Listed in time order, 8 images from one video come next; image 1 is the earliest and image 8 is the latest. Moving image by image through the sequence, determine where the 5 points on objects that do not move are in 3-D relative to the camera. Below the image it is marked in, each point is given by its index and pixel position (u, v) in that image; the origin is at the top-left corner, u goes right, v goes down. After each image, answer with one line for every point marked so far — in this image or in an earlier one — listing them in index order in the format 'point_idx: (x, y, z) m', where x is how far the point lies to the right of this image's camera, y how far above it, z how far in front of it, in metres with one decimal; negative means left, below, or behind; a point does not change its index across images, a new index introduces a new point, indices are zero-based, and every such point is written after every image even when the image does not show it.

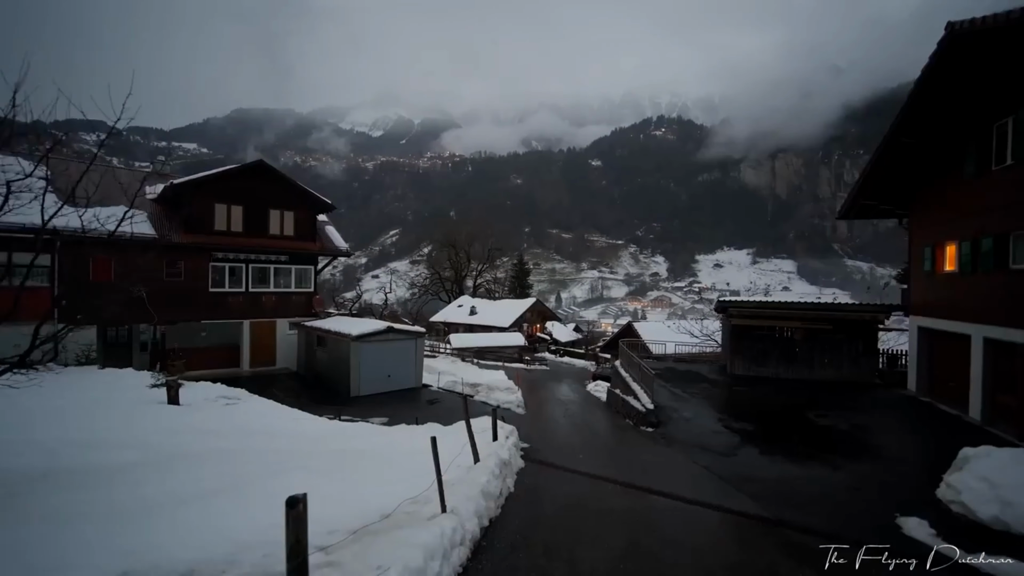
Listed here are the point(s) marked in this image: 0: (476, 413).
0: (-1.4, -4.6, +18.0) m
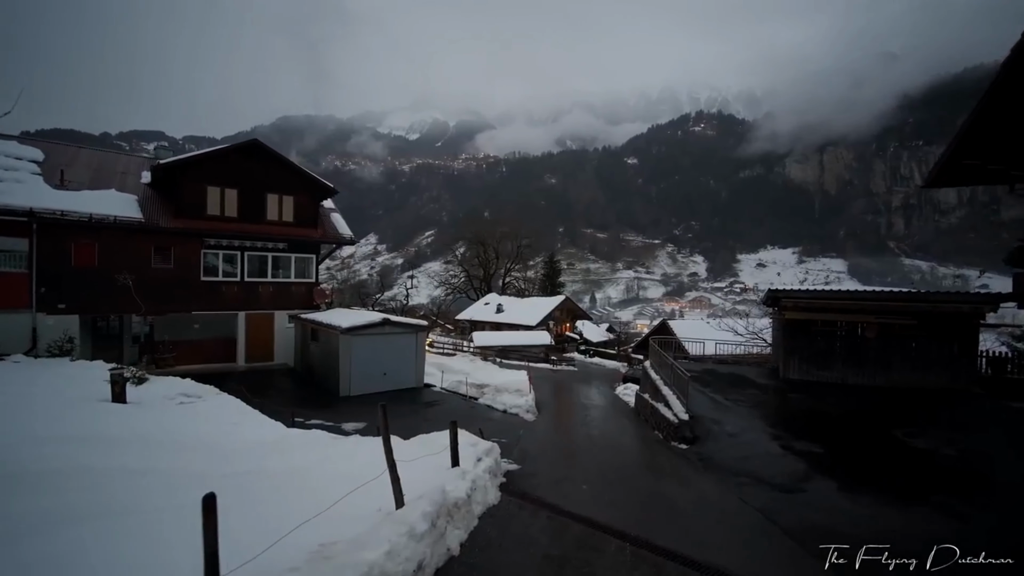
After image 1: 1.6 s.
0: (-1.1, -4.1, +15.5) m
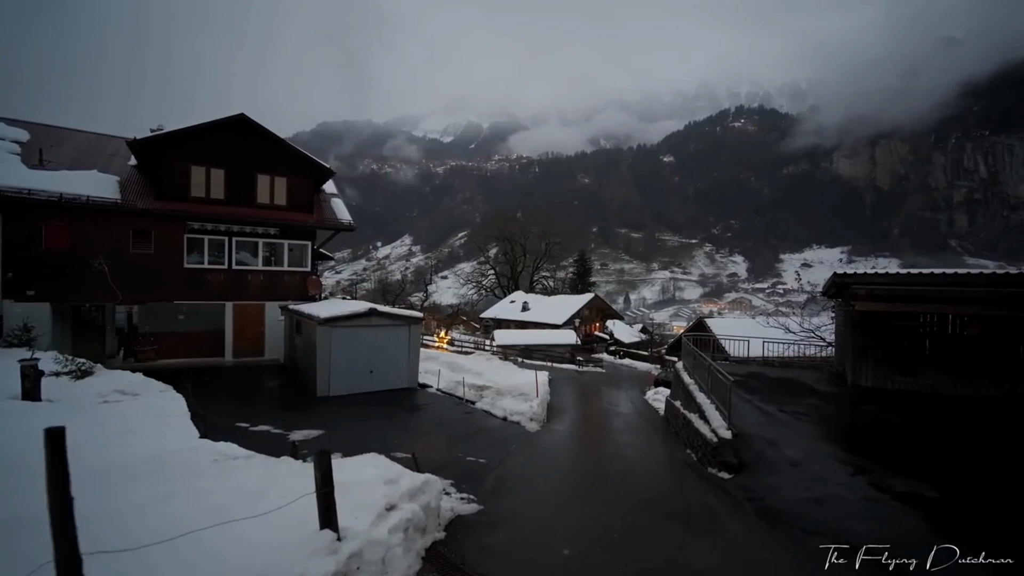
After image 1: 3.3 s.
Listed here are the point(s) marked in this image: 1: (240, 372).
0: (-1.2, -3.7, +12.9) m
1: (-10.4, -3.2, +19.4) m
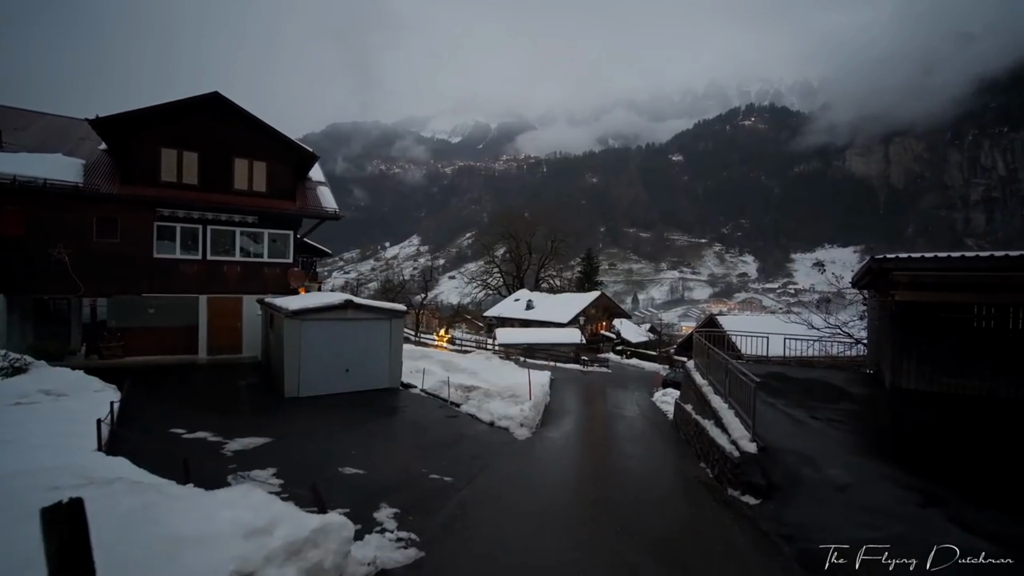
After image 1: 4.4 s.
0: (-1.5, -3.4, +11.3) m
1: (-10.6, -2.9, +17.9) m
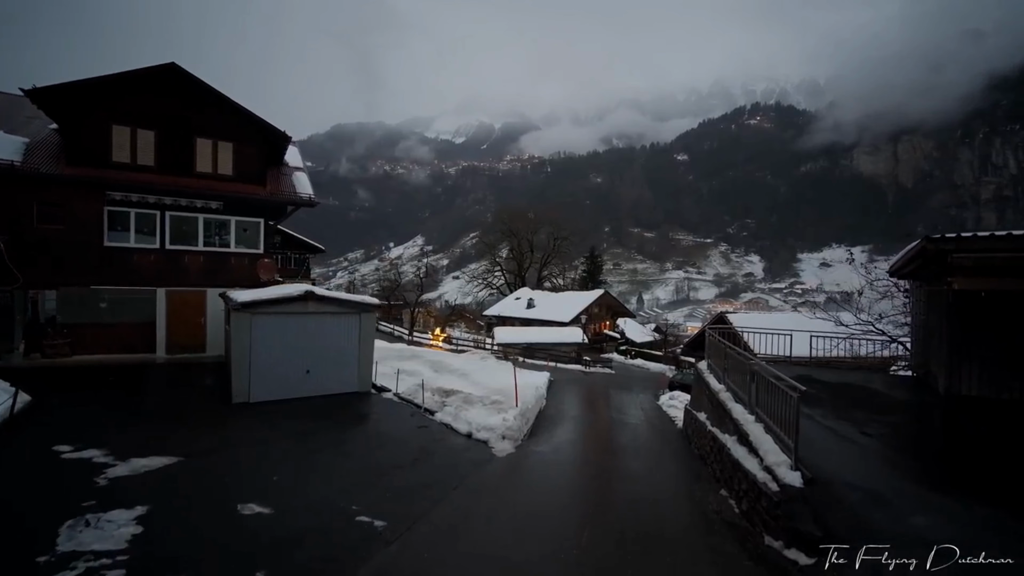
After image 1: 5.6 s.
0: (-1.9, -3.1, +9.4) m
1: (-11.0, -2.6, +16.1) m
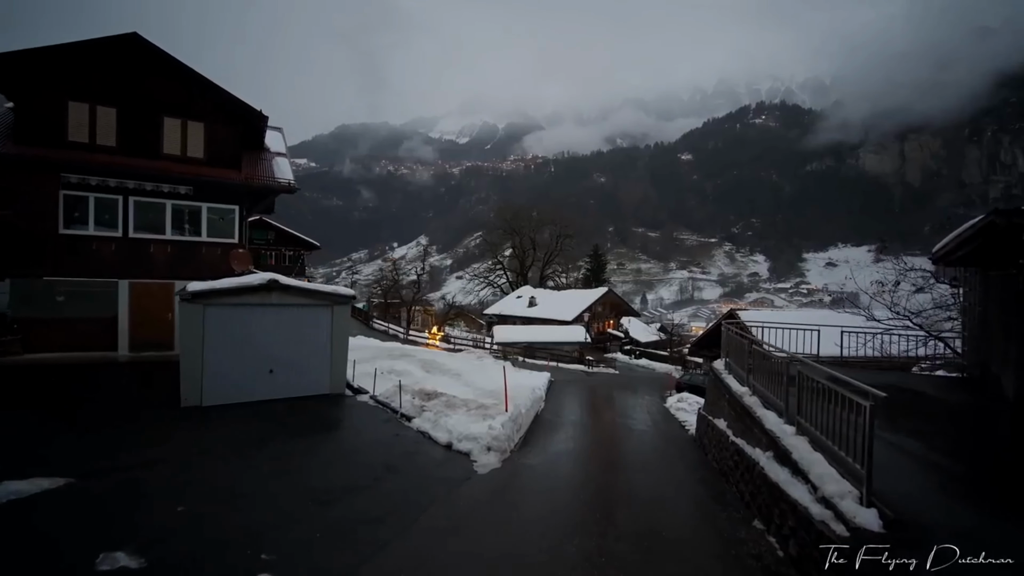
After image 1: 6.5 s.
0: (-2.1, -2.9, +7.9) m
1: (-11.2, -2.4, +14.7) m
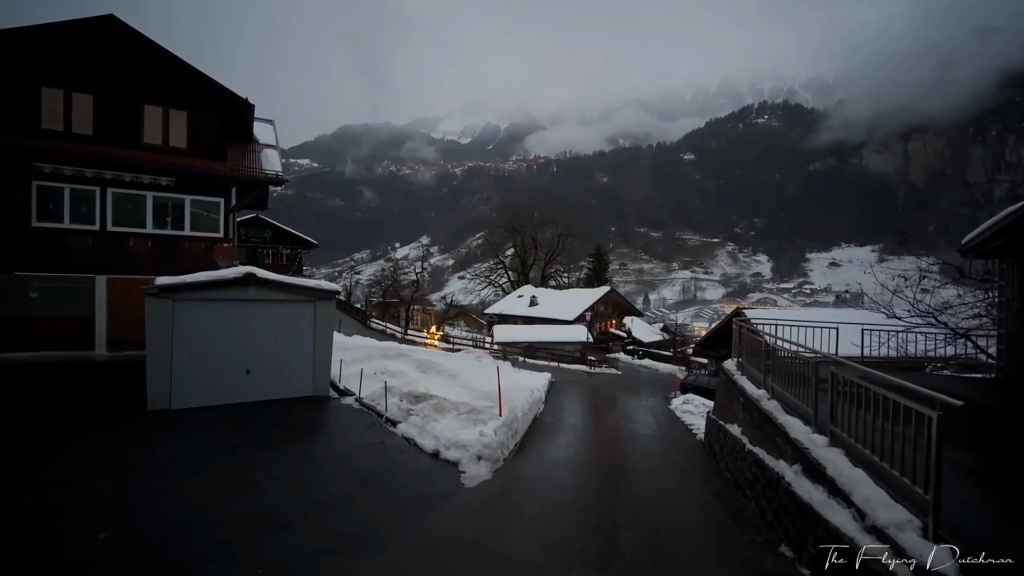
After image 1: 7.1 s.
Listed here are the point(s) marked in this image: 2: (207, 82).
0: (-2.2, -2.7, +7.1) m
1: (-11.2, -2.3, +13.9) m
2: (-9.9, +6.7, +16.4) m
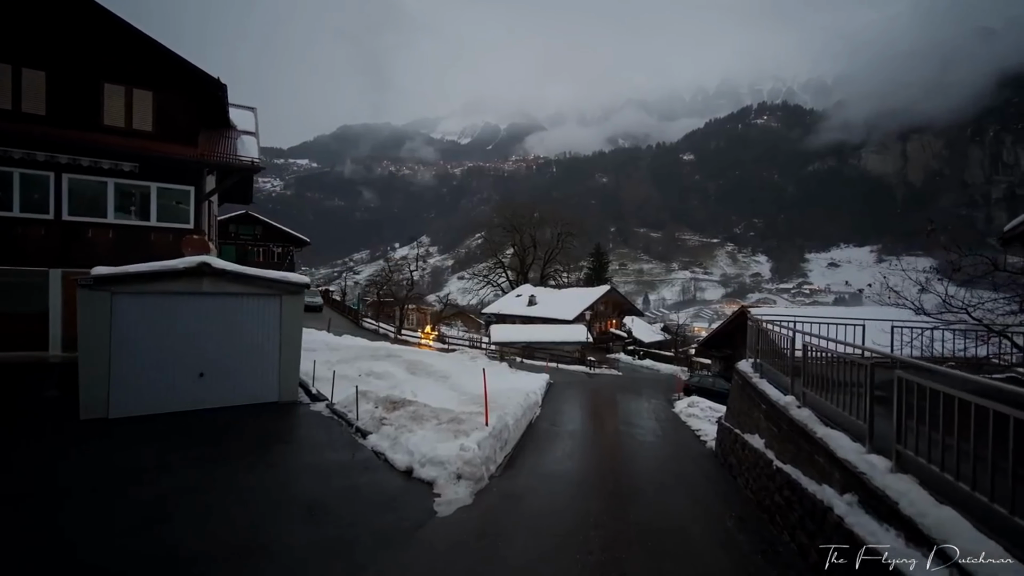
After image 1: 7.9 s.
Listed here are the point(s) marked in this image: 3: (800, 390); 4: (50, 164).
0: (-2.4, -2.6, +5.9) m
1: (-11.4, -2.1, +12.7) m
2: (-10.1, +6.8, +15.2) m
3: (+4.0, -1.4, +7.0) m
4: (-12.6, +3.4, +13.8) m
